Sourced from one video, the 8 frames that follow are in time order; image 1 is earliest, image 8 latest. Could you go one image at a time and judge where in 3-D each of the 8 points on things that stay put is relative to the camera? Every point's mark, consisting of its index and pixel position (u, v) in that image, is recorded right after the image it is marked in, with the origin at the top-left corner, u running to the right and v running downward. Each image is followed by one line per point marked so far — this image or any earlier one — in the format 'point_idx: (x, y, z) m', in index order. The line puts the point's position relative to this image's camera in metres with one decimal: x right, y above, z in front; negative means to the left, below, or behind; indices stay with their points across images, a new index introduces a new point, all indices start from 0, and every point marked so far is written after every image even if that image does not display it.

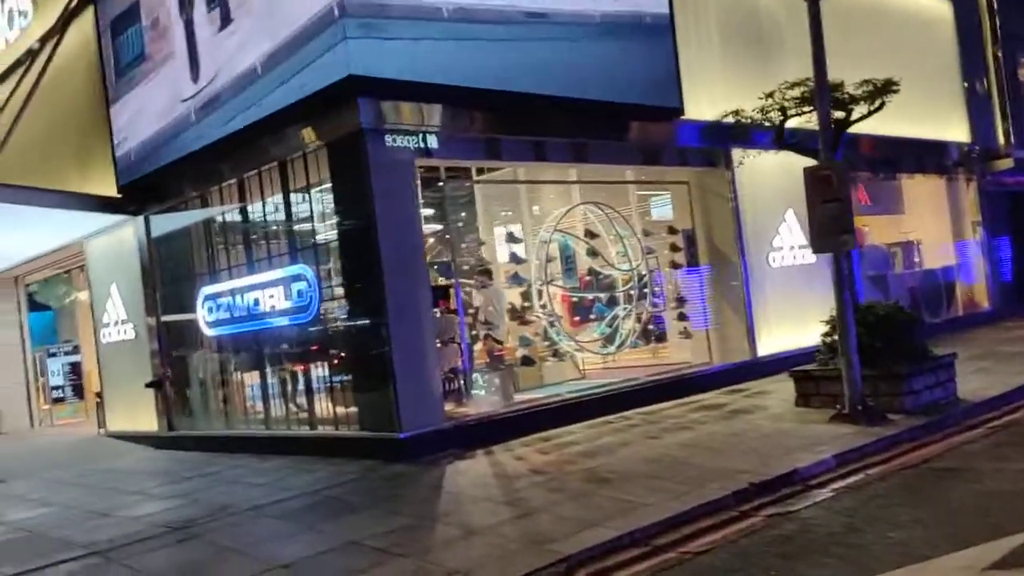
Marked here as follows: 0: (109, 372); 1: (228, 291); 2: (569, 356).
0: (-6.7, -1.4, +15.0) m
1: (-3.9, 0.0, +12.4) m
2: (+0.8, -1.0, +12.5) m
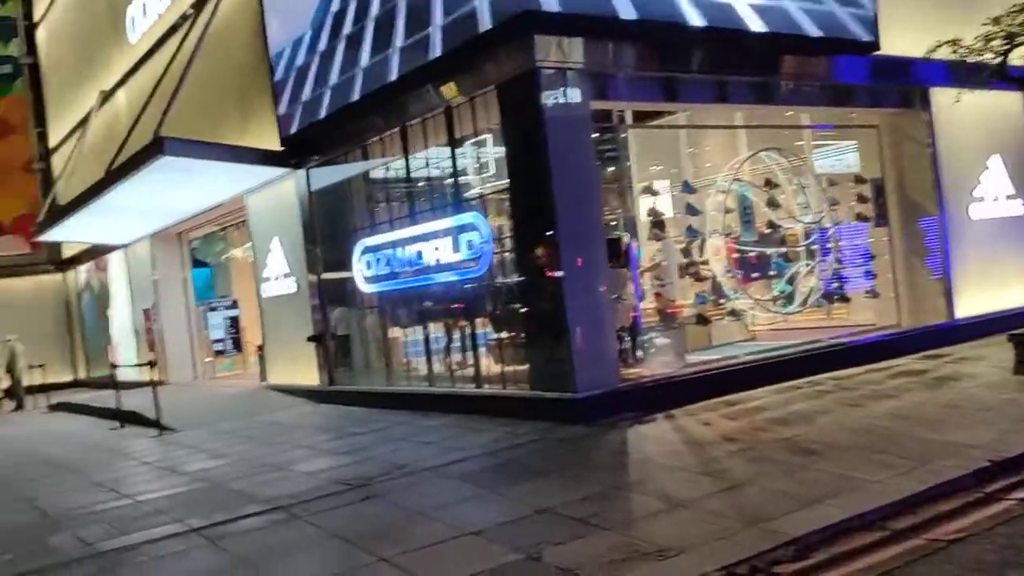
0: (-4.1, -0.6, +15.1) m
1: (-1.6, +0.6, +12.1) m
2: (+3.0, -0.4, +11.6) m
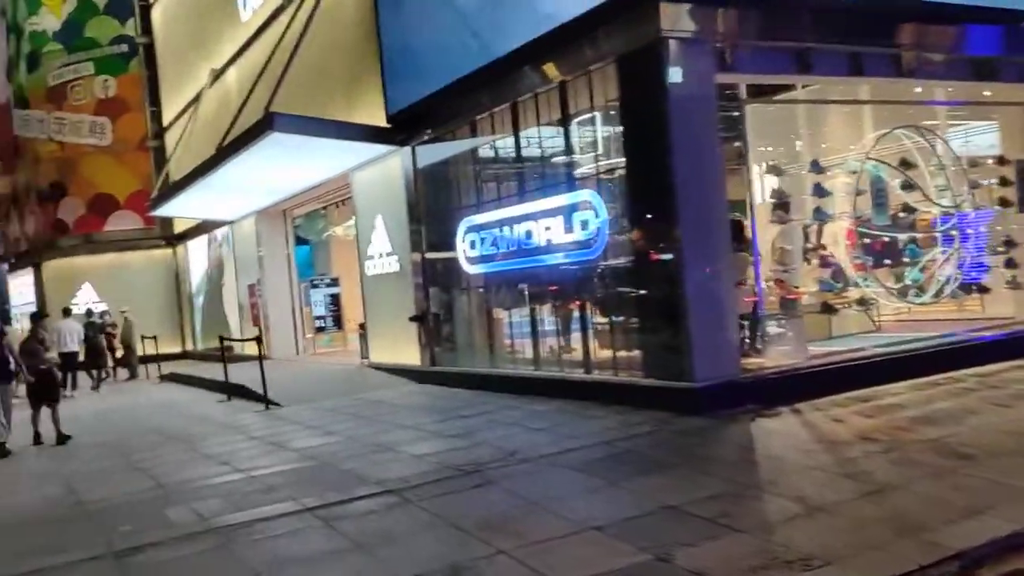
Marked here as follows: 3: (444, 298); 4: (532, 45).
0: (-2.3, -0.3, +15.1) m
1: (-0.2, +0.9, +11.8) m
2: (+4.4, -0.2, +10.9) m
3: (-1.0, -0.2, +13.3) m
4: (+0.2, +2.8, +10.4) m
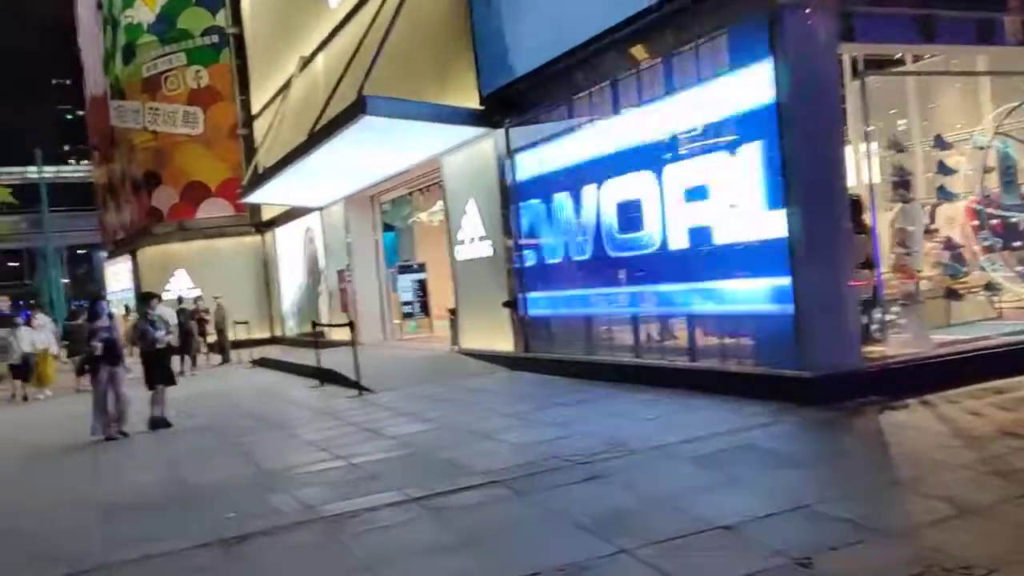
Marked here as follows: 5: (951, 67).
0: (-0.8, 0.0, +14.9) m
1: (+1.1, +1.1, +11.4) m
2: (+5.6, 0.0, +10.1) m
3: (+0.4, 0.0, +13.0) m
4: (+1.4, +3.0, +10.0) m
5: (+5.0, +2.5, +9.9) m
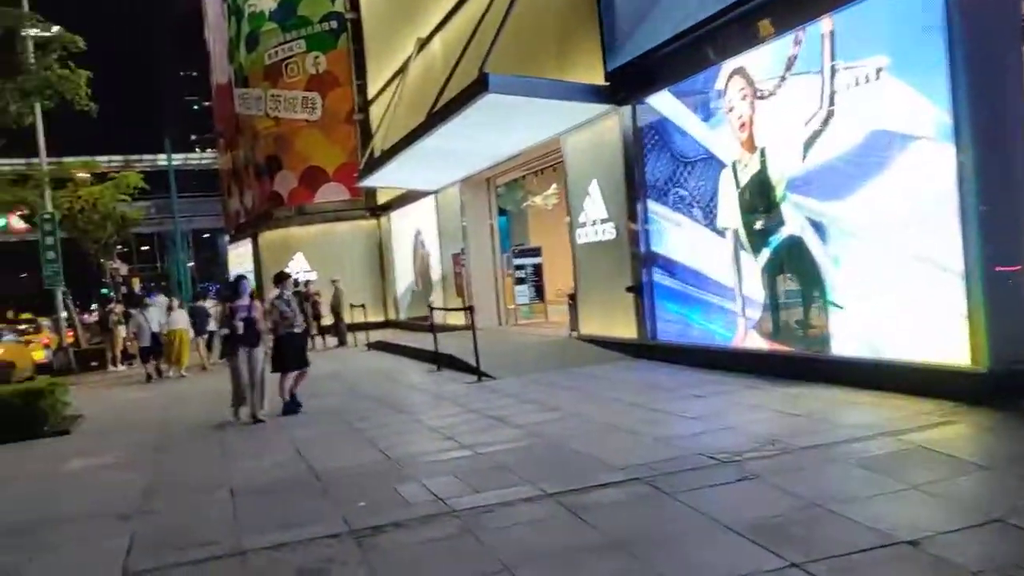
0: (+1.2, +0.2, +14.4) m
1: (+2.6, +1.2, +10.8) m
2: (+6.9, +0.1, +8.9) m
3: (+2.1, +0.2, +12.4) m
4: (+2.8, +3.2, +9.2) m
5: (+6.4, +2.6, +8.7) m
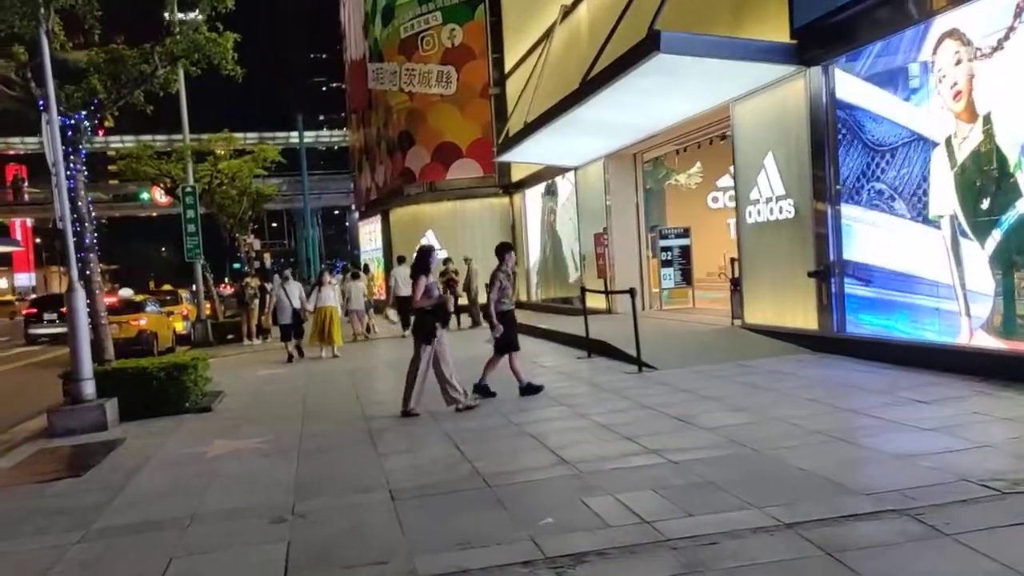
0: (+3.5, +0.5, +13.0) m
1: (+4.5, +1.4, +9.2) m
2: (+8.5, +0.1, +6.9) m
3: (+4.2, +0.4, +10.9) m
4: (+4.5, +3.3, +7.6) m
5: (+8.0, +2.6, +6.7) m
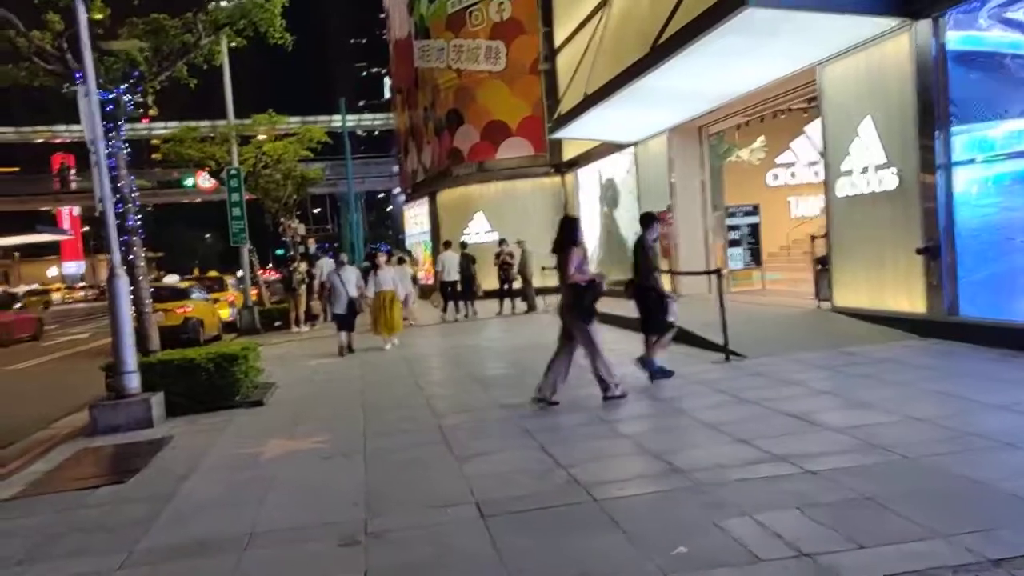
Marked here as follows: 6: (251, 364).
0: (+4.5, +0.7, +11.9) m
1: (+5.3, +1.6, +8.0) m
2: (+9.2, +0.3, +5.5) m
3: (+5.0, +0.7, +9.8) m
4: (+5.2, +3.5, +6.4) m
5: (+8.6, +2.8, +5.3) m
6: (-3.1, -0.9, +10.4) m
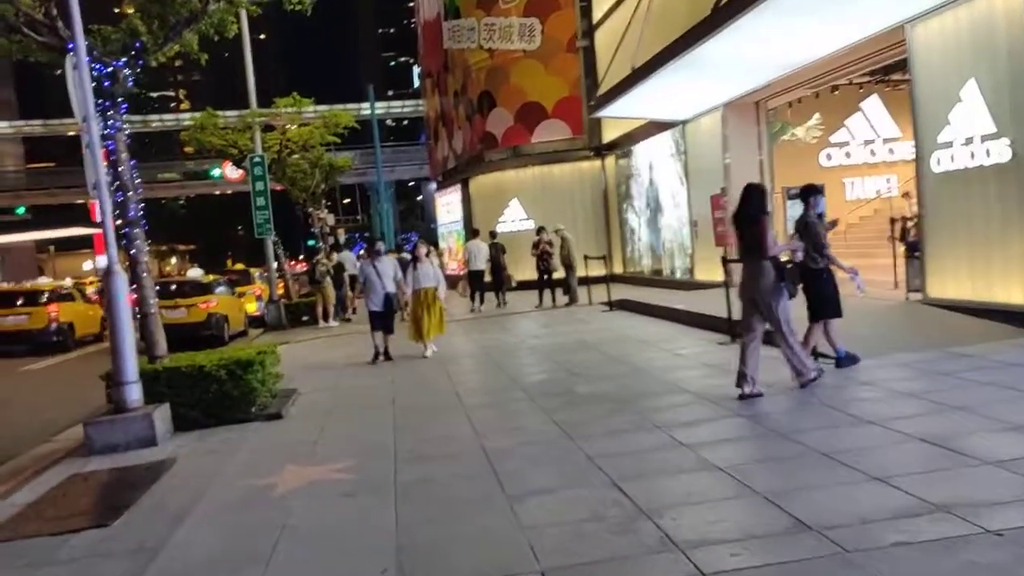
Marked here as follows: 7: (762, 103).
0: (+5.0, +0.9, +10.4) m
1: (+5.7, +1.7, +6.5) m
2: (+9.5, +0.4, +3.9) m
3: (+5.5, +0.8, +8.3) m
4: (+5.5, +3.5, +4.9) m
5: (+8.9, +2.9, +3.7) m
6: (-2.5, -0.9, +9.2) m
7: (+4.7, +3.5, +16.9) m
